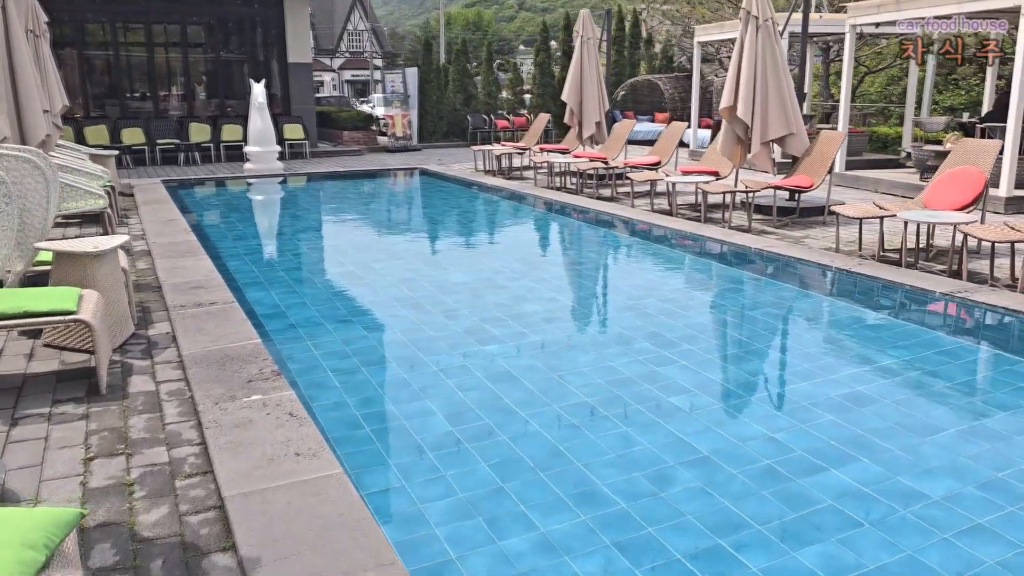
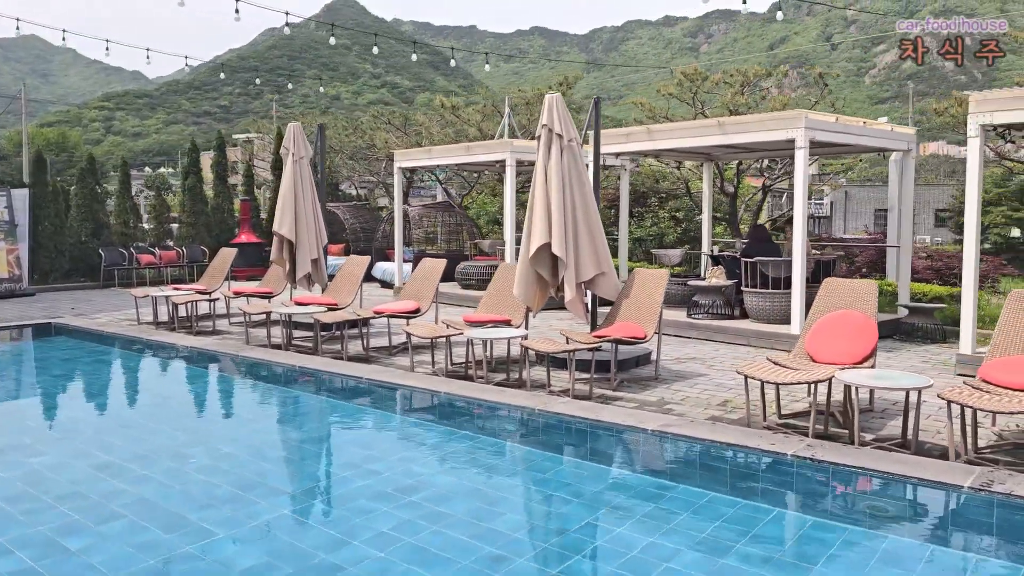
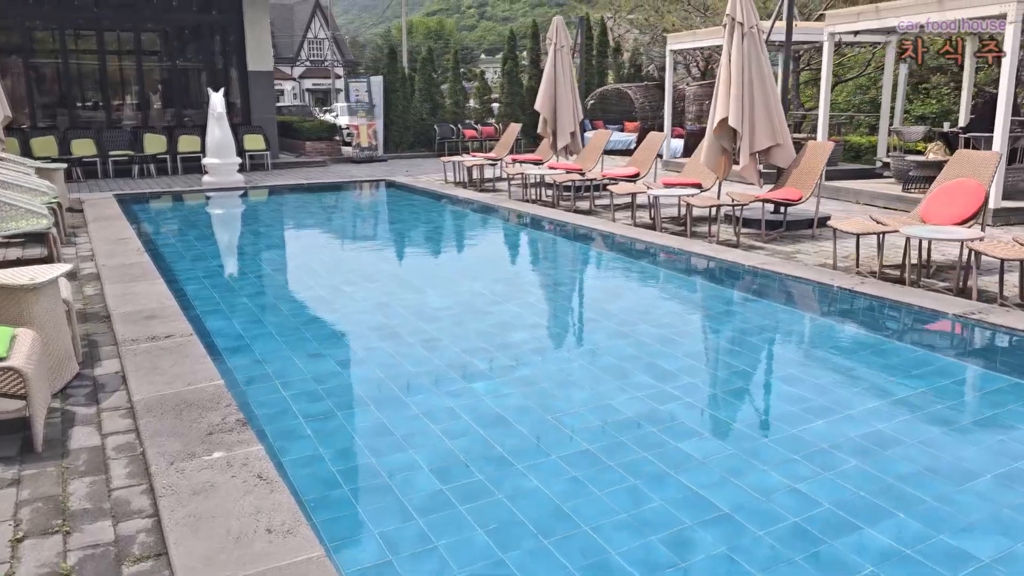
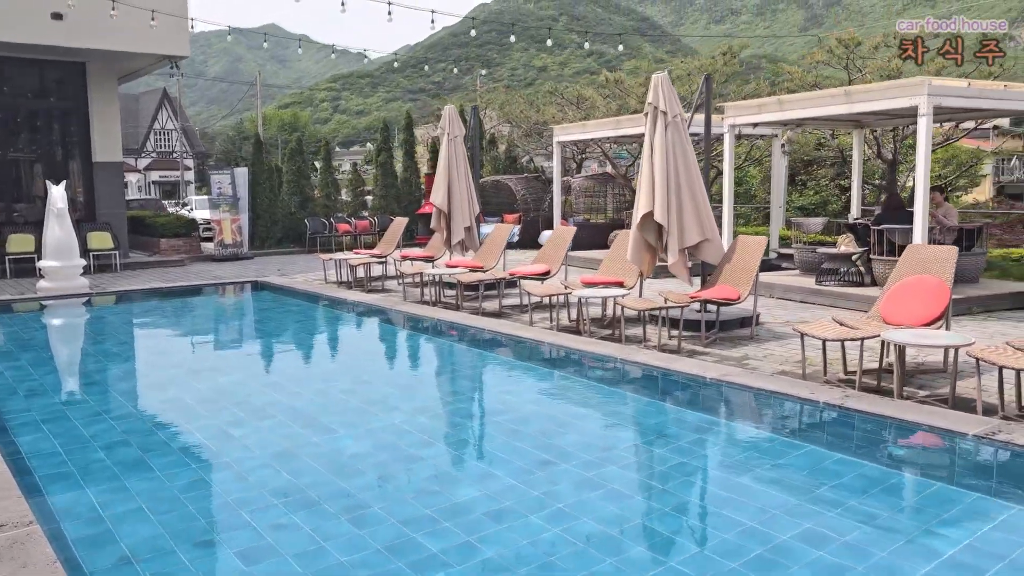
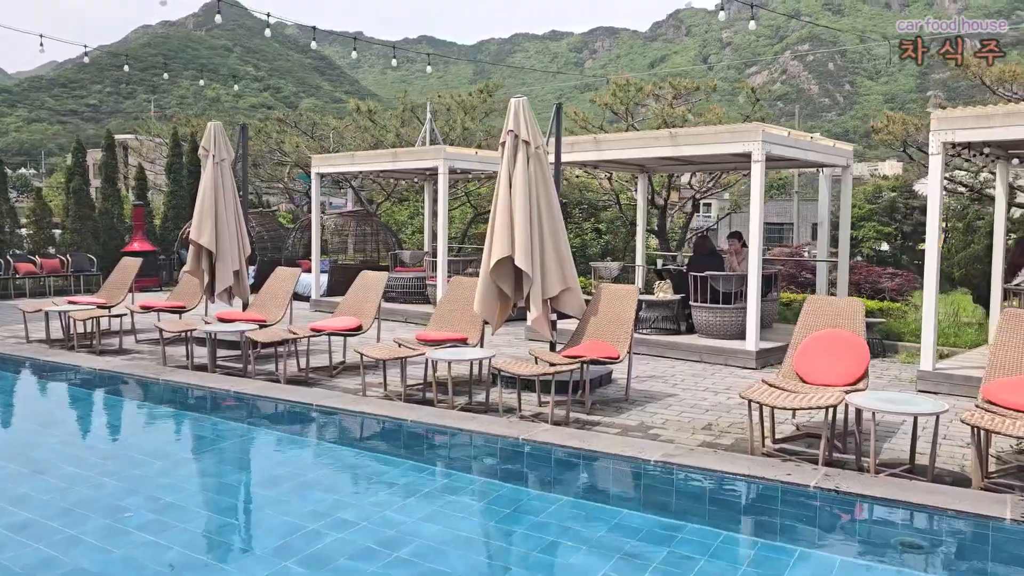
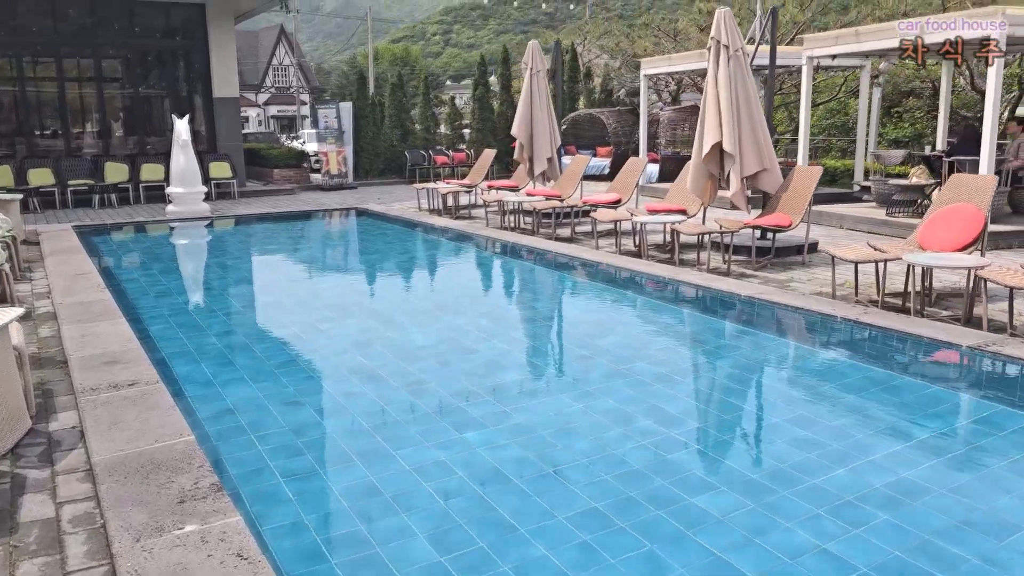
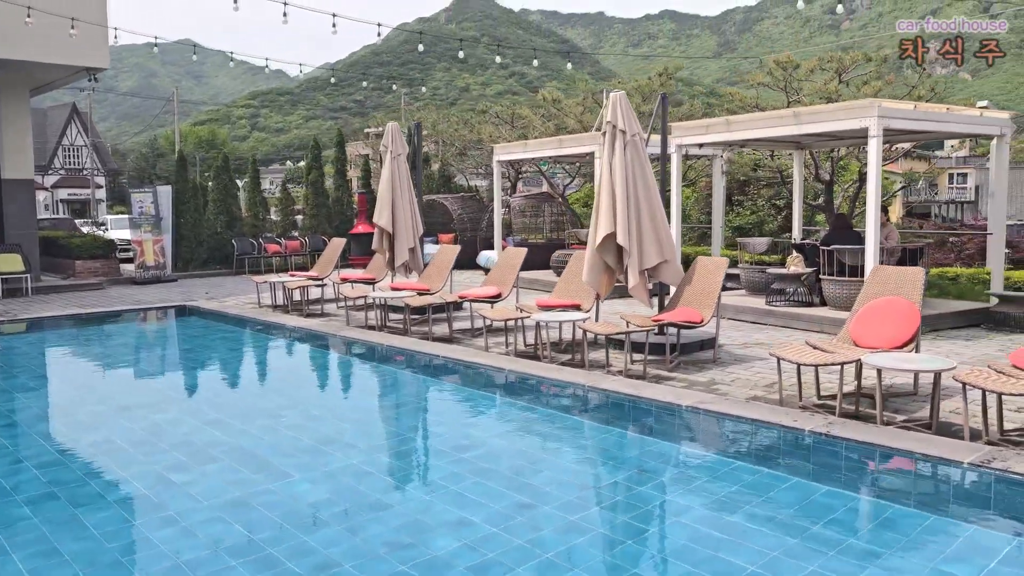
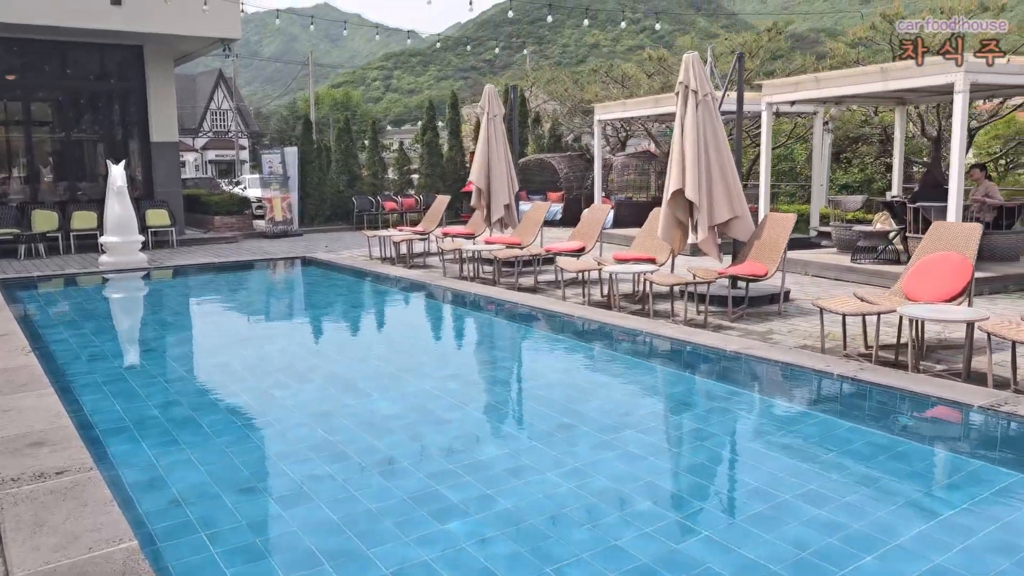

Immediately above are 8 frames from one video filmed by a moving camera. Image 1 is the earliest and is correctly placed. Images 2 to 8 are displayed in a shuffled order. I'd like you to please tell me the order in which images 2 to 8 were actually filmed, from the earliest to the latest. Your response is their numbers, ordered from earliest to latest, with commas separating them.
3, 6, 8, 4, 7, 2, 5
